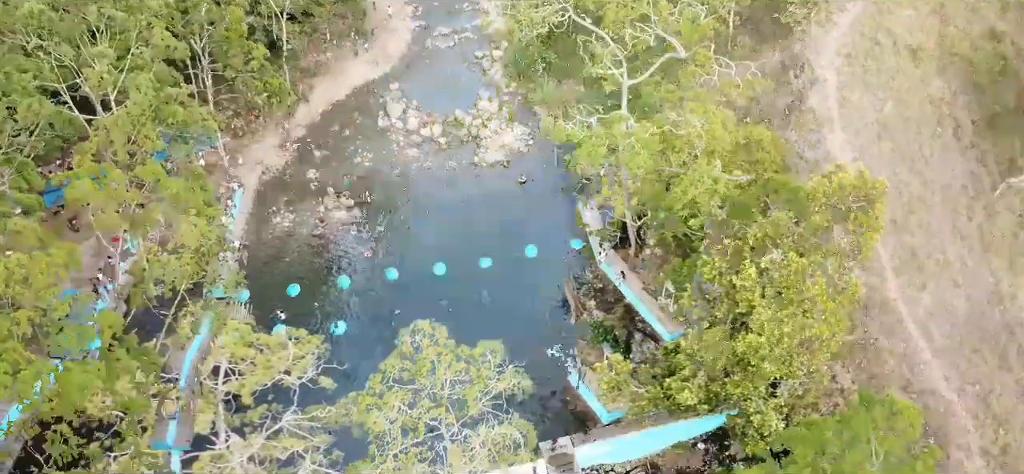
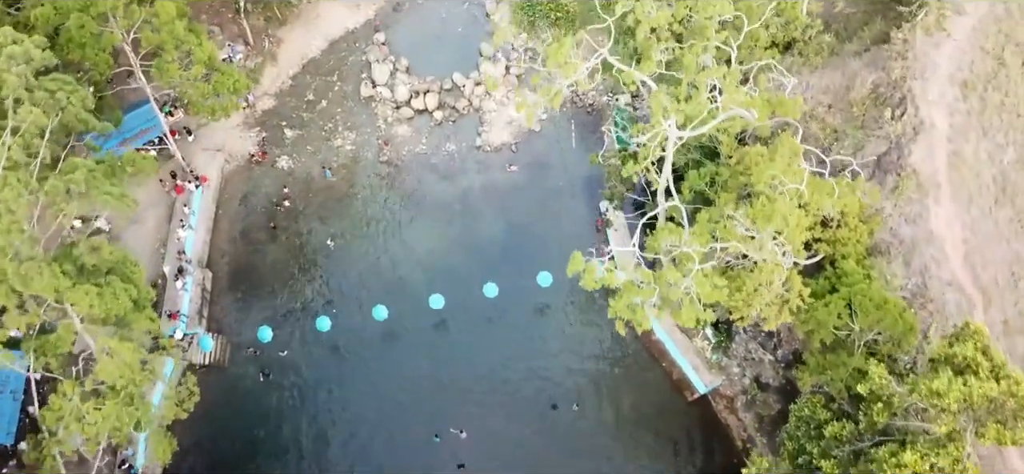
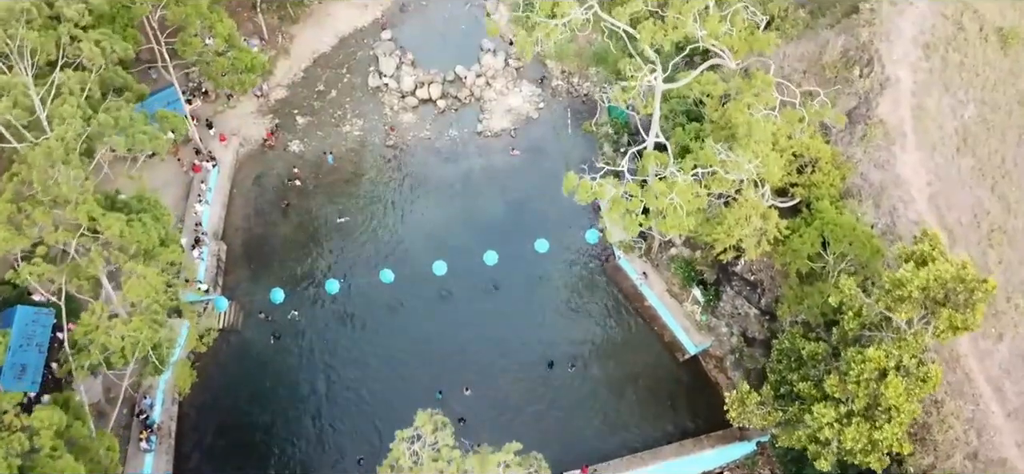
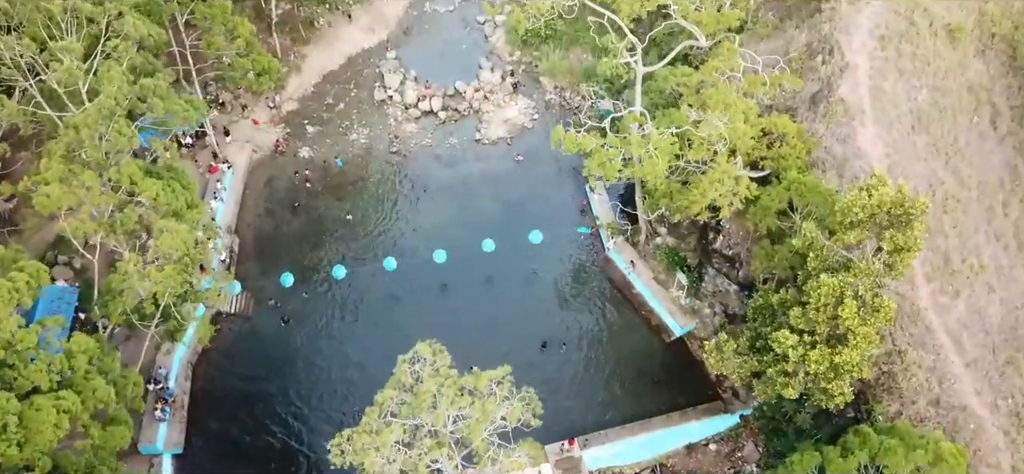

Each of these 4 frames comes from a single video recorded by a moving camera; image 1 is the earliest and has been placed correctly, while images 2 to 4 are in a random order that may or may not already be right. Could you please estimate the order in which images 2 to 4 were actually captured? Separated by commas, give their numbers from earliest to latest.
4, 3, 2
